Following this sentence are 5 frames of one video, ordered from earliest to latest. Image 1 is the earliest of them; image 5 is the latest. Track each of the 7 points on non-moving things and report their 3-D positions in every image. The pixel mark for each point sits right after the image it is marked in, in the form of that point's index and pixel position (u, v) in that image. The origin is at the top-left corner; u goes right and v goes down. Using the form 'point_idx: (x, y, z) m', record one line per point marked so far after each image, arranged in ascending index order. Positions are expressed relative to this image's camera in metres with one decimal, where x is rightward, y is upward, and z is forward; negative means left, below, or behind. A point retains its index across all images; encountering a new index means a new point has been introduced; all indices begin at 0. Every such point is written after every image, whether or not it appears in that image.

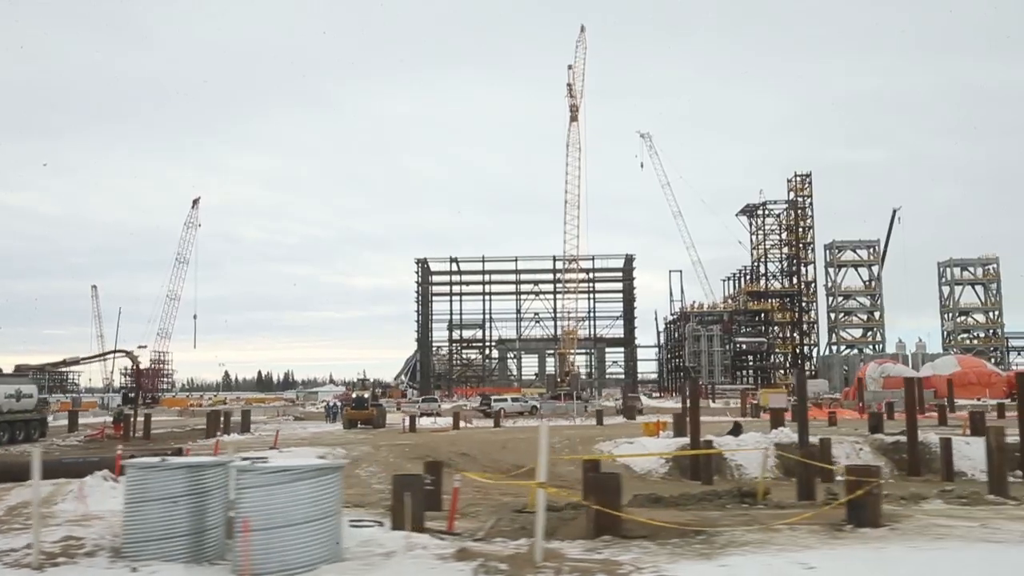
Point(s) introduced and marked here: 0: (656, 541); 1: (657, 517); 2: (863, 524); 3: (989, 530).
0: (+1.8, -3.3, +10.9) m
1: (+2.1, -3.3, +12.4) m
2: (+4.6, -3.1, +11.3) m
3: (+6.3, -3.2, +11.2) m
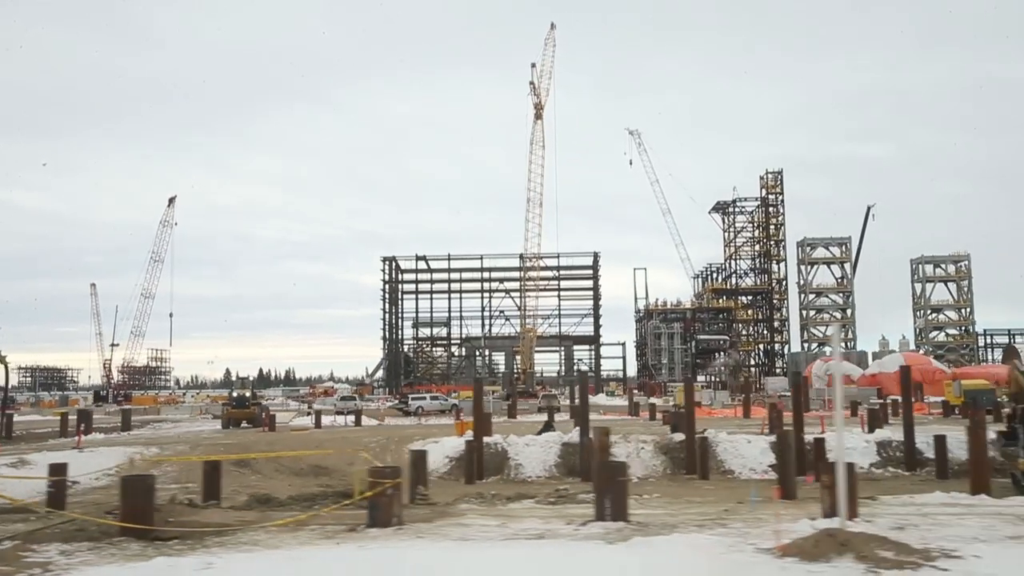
0: (-4.7, -3.3, +11.1) m
1: (-4.4, -3.4, +12.6) m
2: (-1.9, -3.2, +11.5) m
3: (-0.2, -3.3, +11.5) m
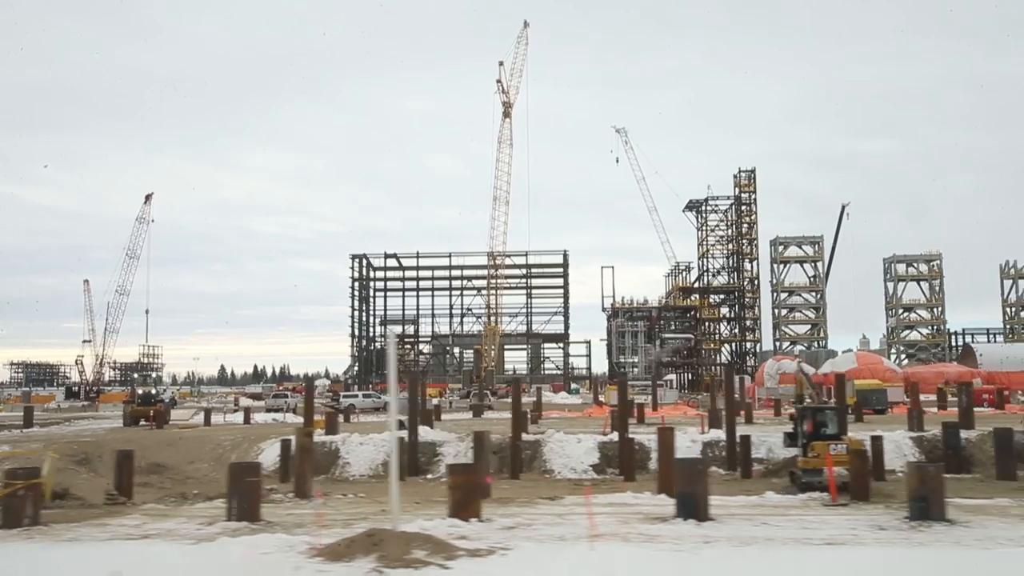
0: (-9.8, -3.4, +11.2) m
1: (-9.5, -3.4, +12.7) m
2: (-7.0, -3.3, +11.7) m
3: (-5.3, -3.3, +11.6) m
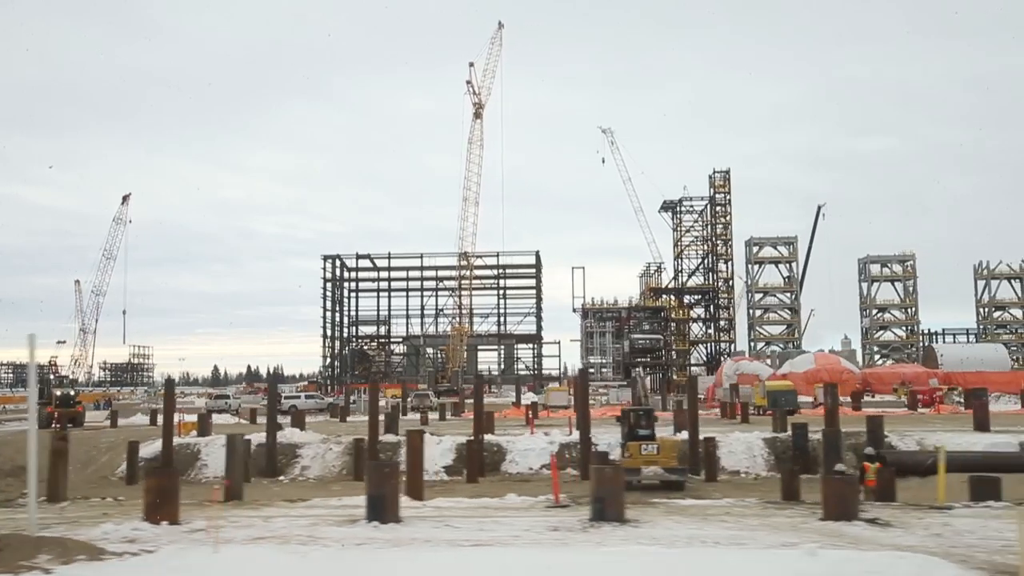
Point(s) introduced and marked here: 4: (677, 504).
0: (-14.0, -3.4, +11.2) m
1: (-13.8, -3.5, +12.7) m
2: (-11.2, -3.3, +11.7) m
3: (-9.5, -3.4, +11.7) m
4: (+2.5, -3.2, +12.6) m
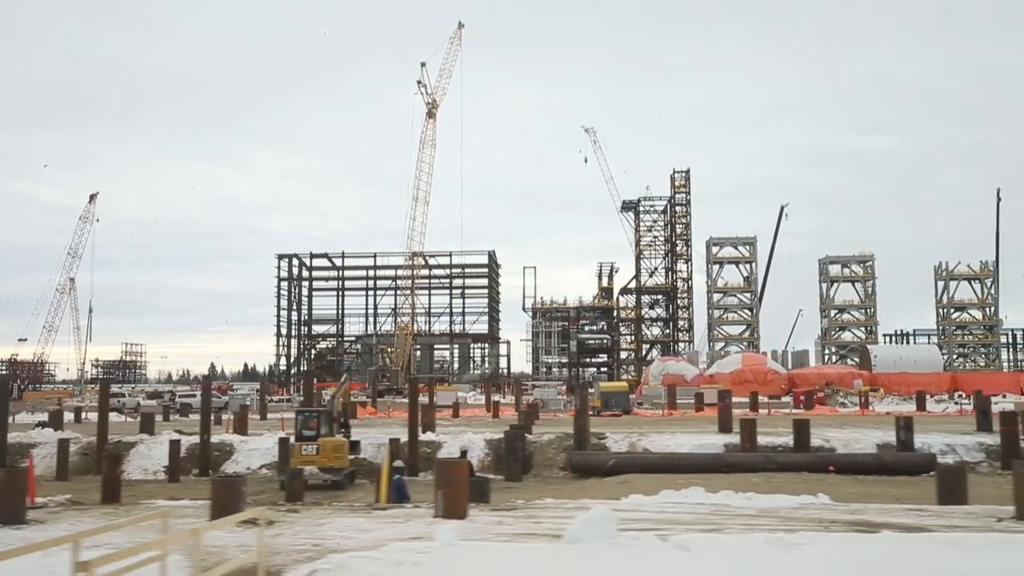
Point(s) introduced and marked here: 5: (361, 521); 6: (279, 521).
0: (-22.2, -3.5, +11.1) m
1: (-22.0, -3.5, +12.6) m
2: (-19.4, -3.4, +11.7) m
3: (-17.7, -3.4, +11.7) m
4: (-5.7, -3.3, +12.9) m
5: (-2.1, -3.1, +11.4) m
6: (-3.2, -3.2, +11.5) m
